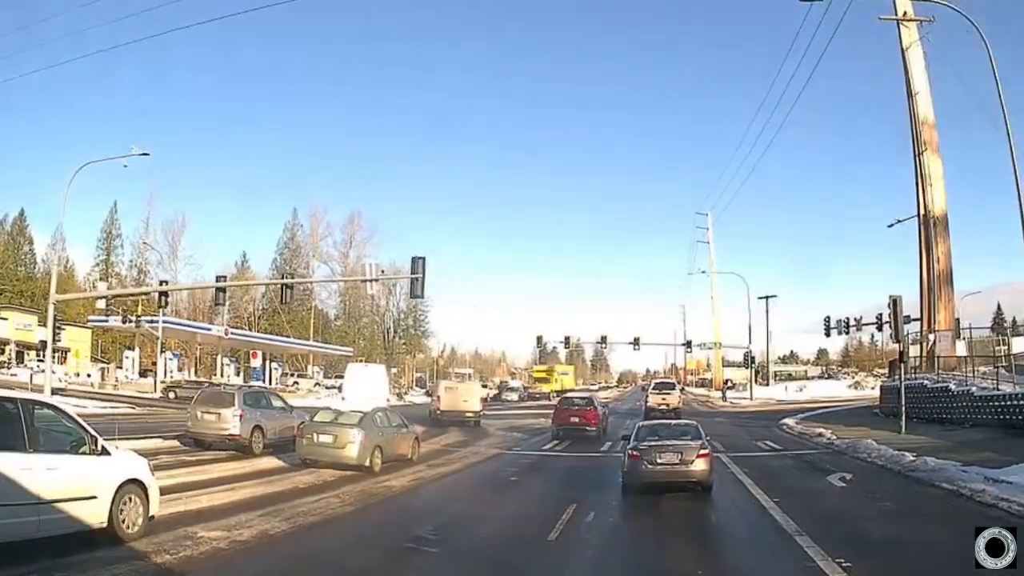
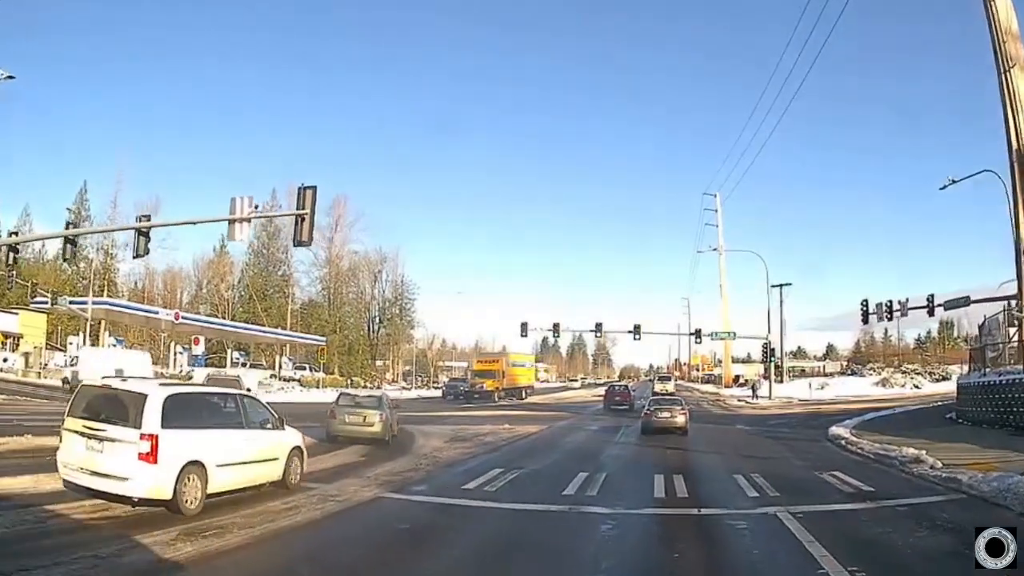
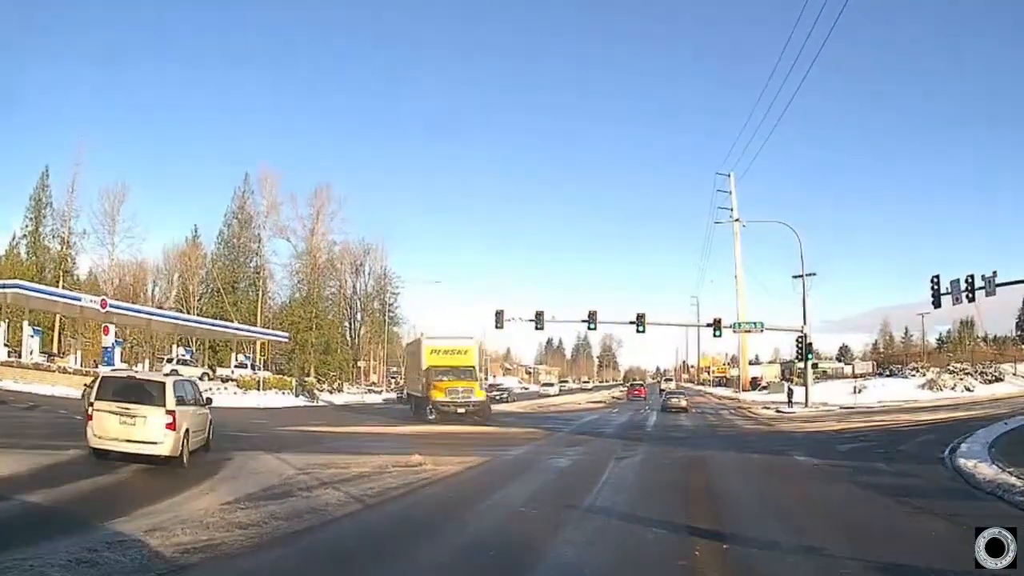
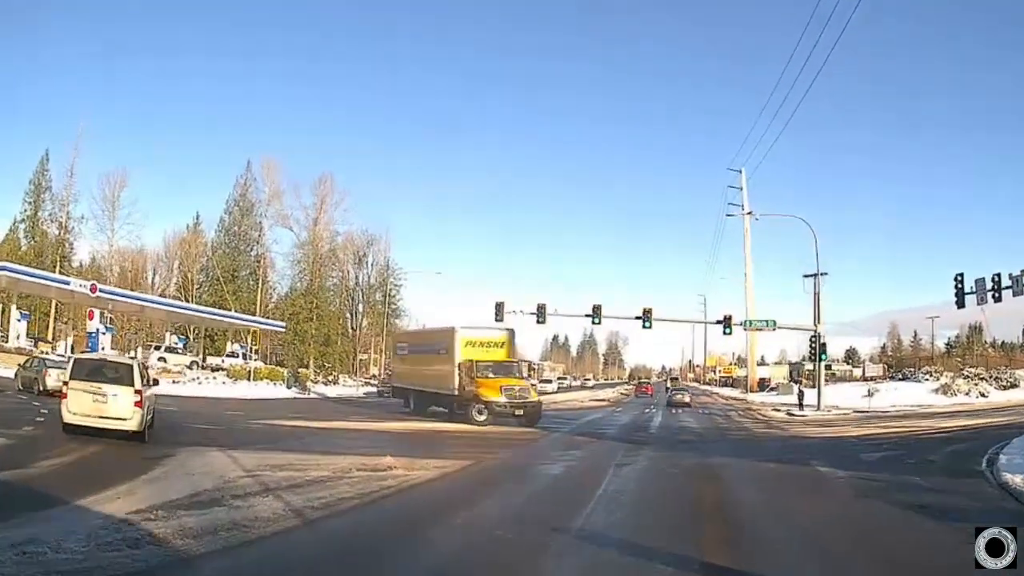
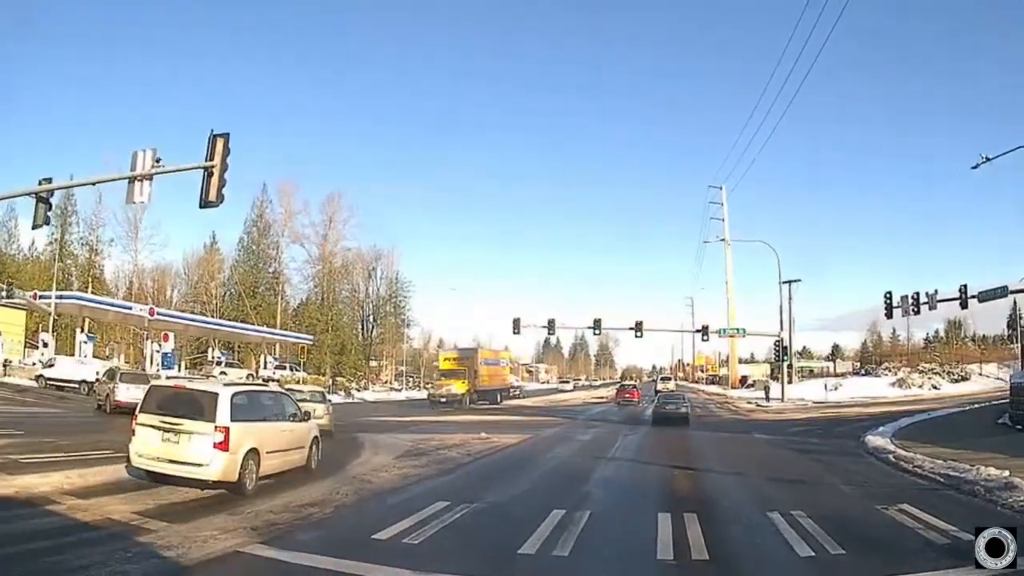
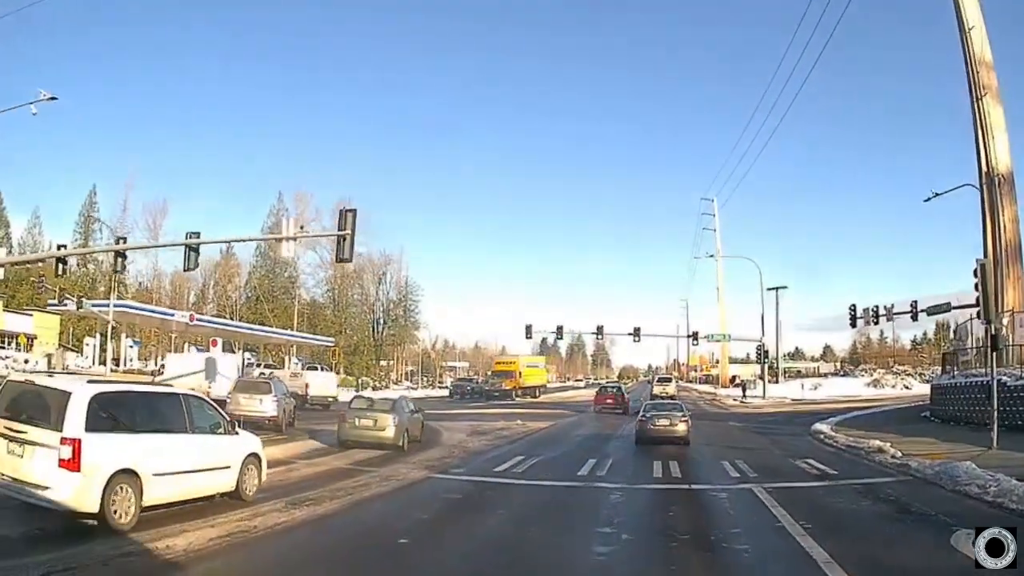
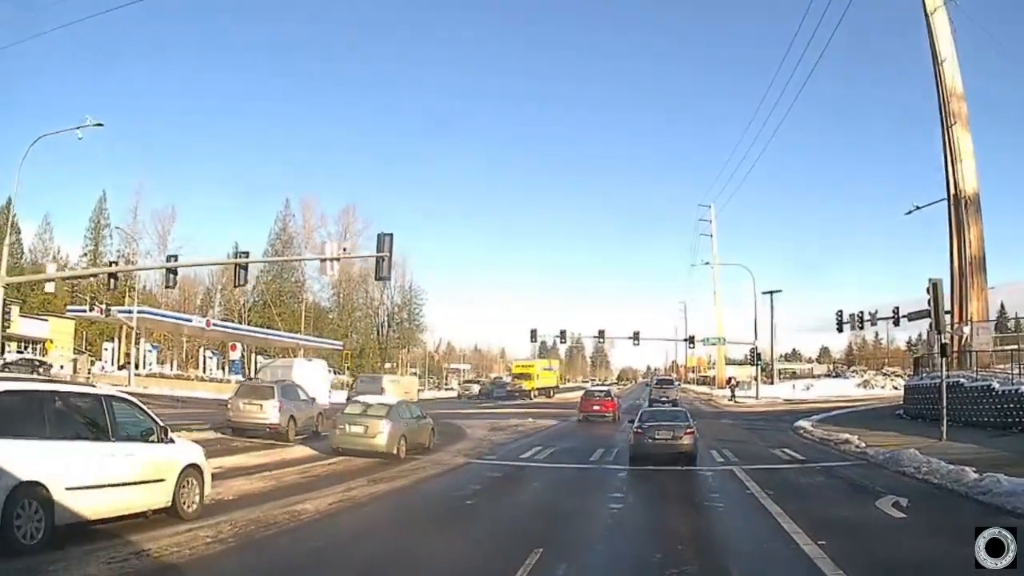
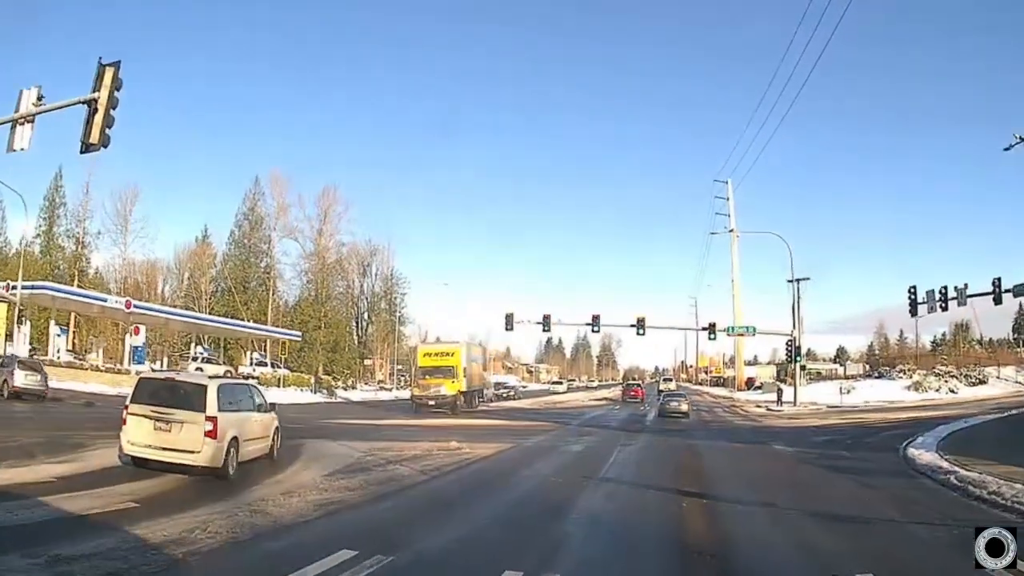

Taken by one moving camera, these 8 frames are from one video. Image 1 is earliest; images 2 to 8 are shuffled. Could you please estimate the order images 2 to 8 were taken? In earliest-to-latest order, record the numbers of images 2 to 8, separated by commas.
7, 6, 2, 5, 8, 3, 4
